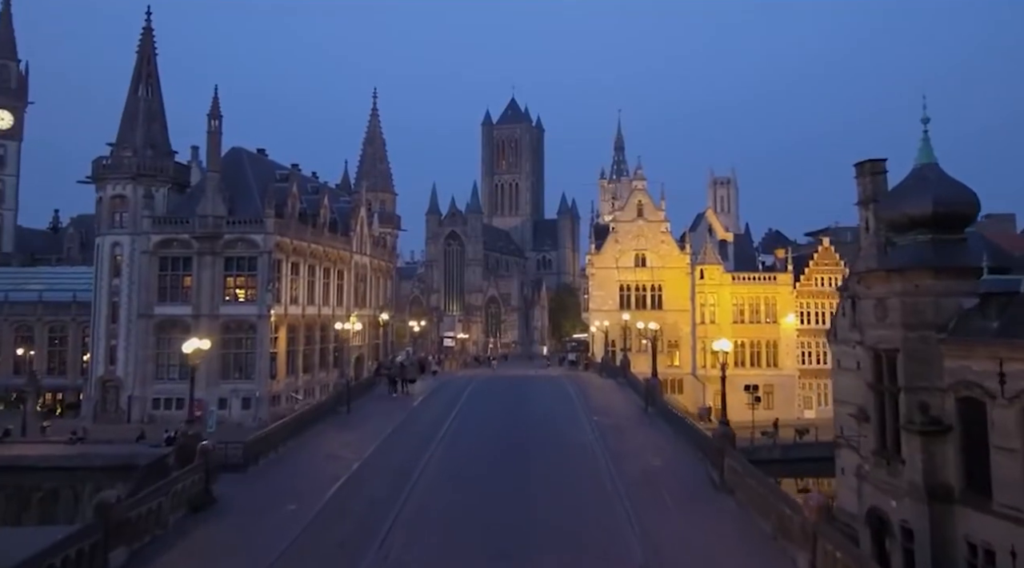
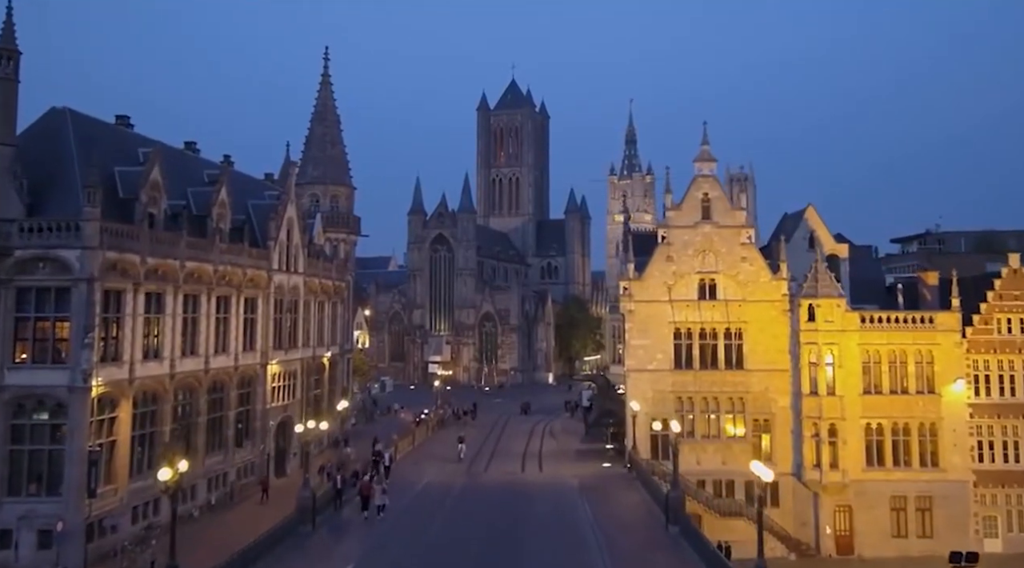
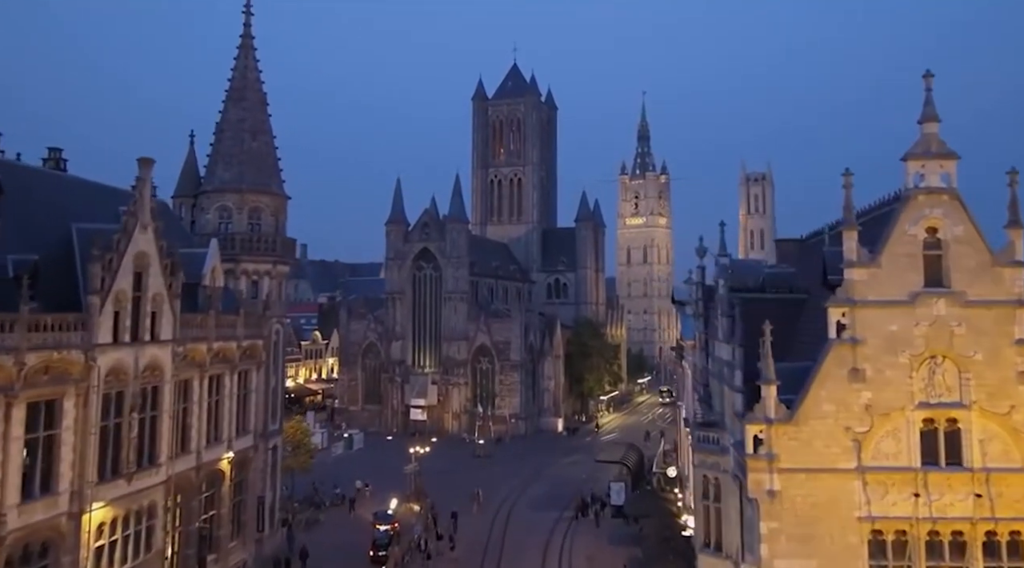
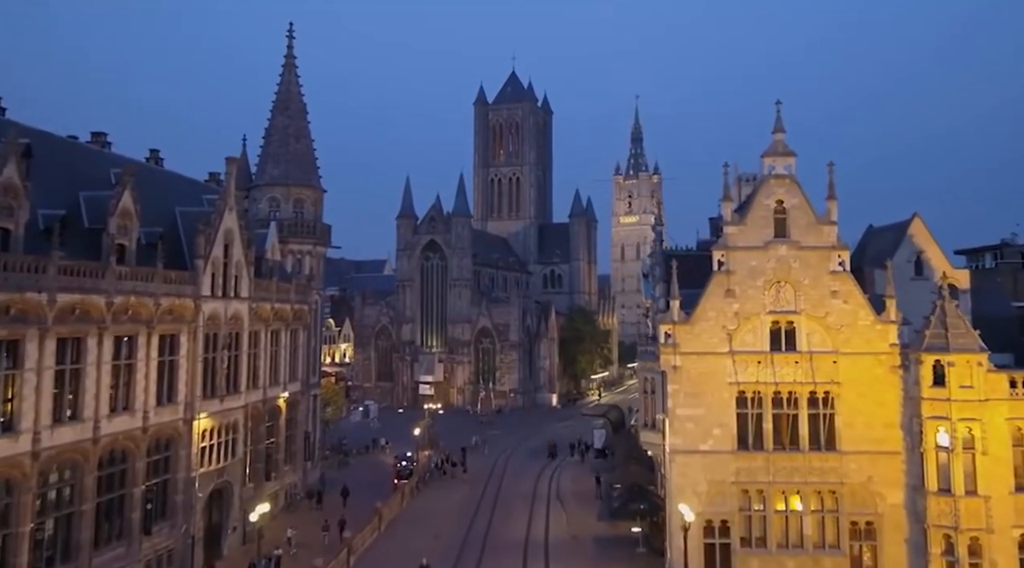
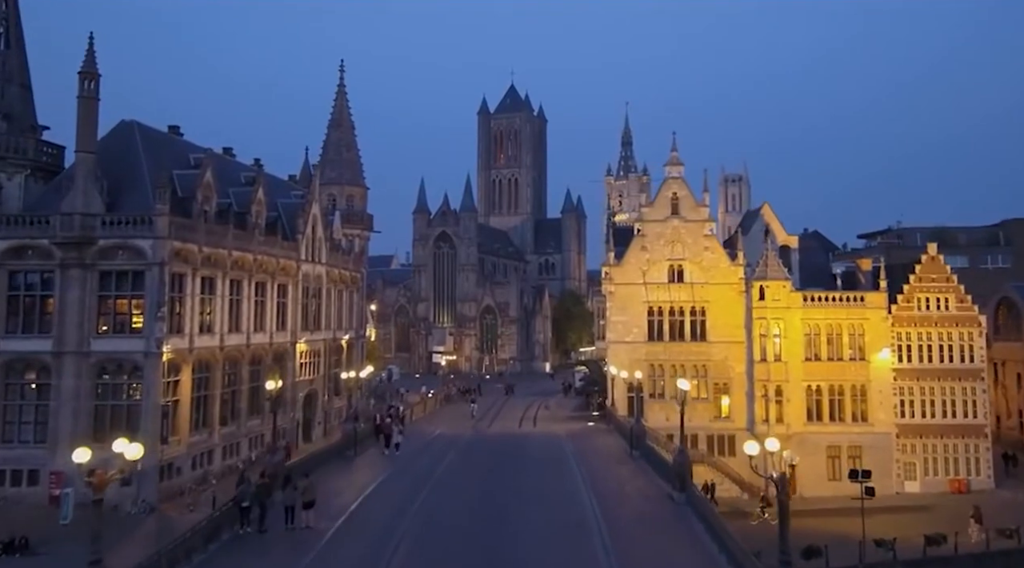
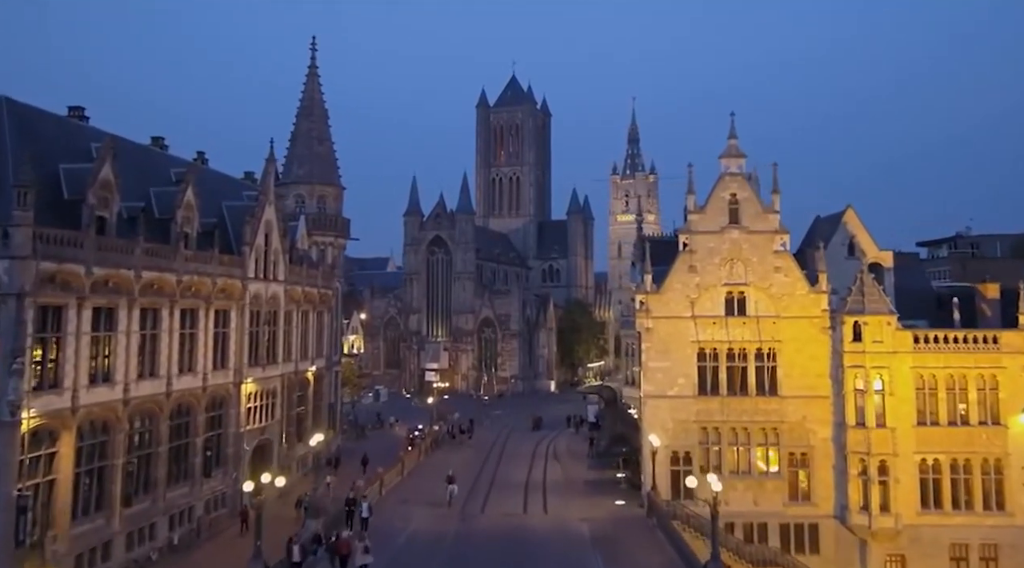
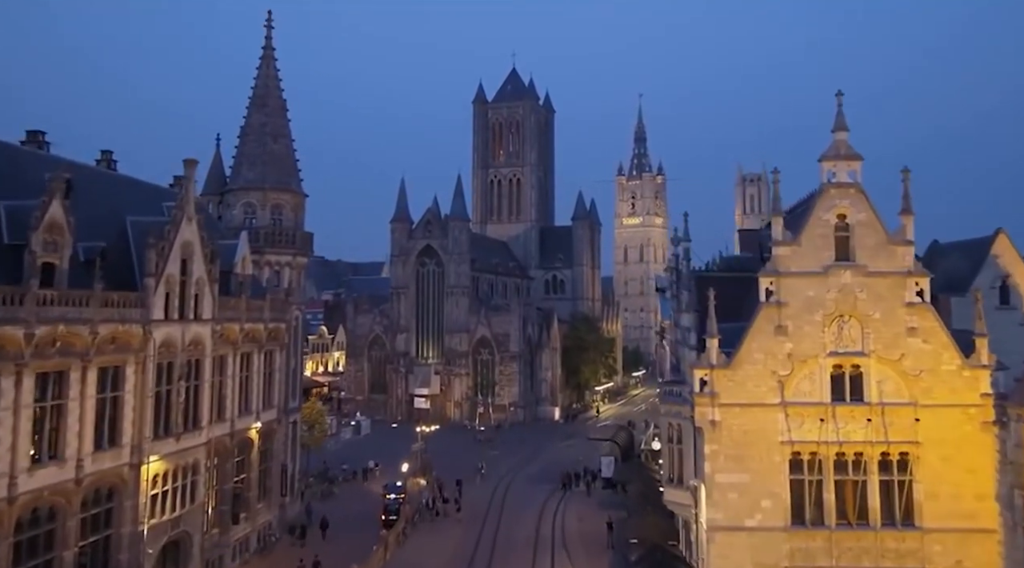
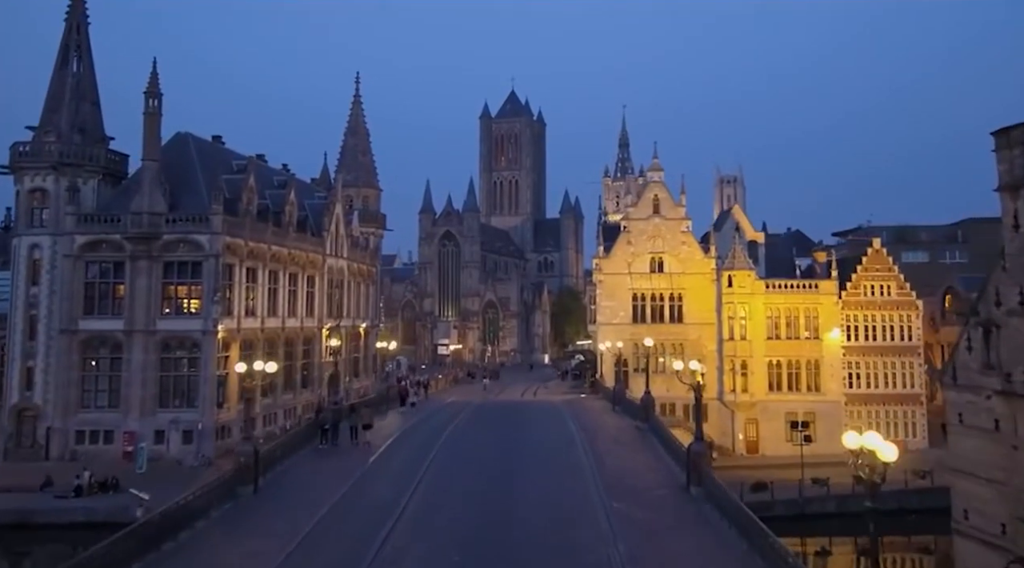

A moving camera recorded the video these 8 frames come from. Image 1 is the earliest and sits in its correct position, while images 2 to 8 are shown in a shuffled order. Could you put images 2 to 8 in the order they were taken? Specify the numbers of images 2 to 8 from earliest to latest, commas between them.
8, 5, 2, 6, 4, 7, 3
